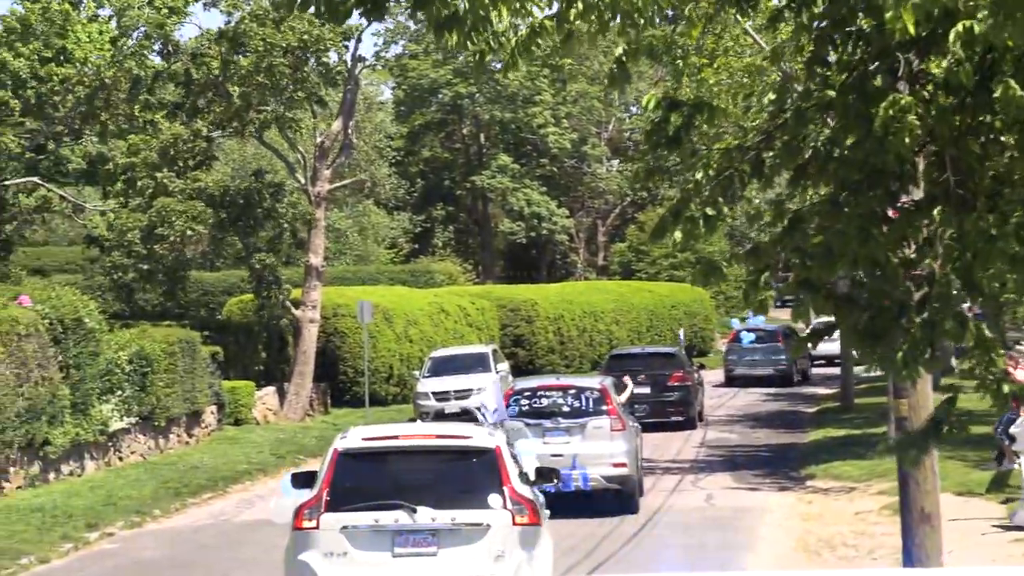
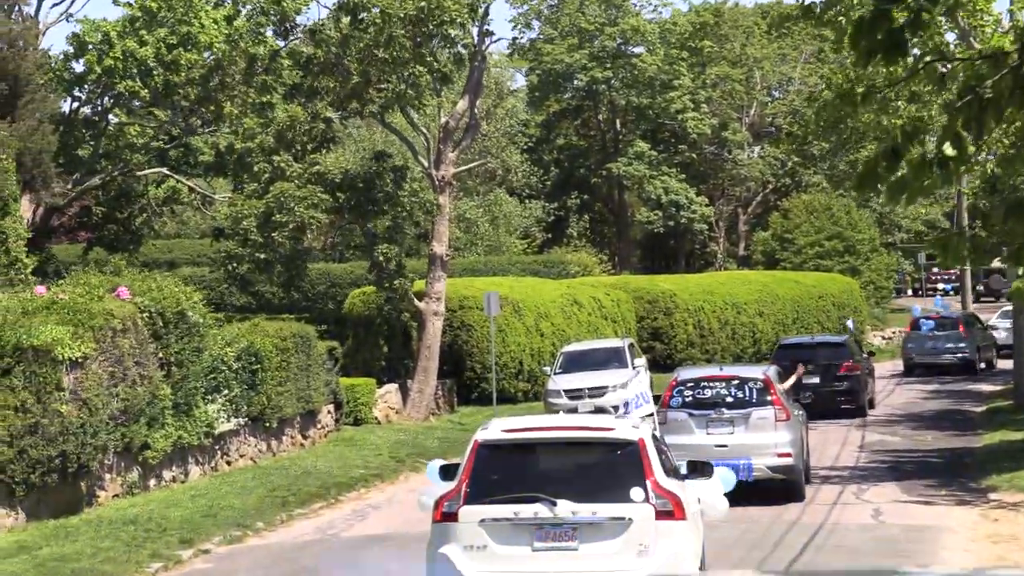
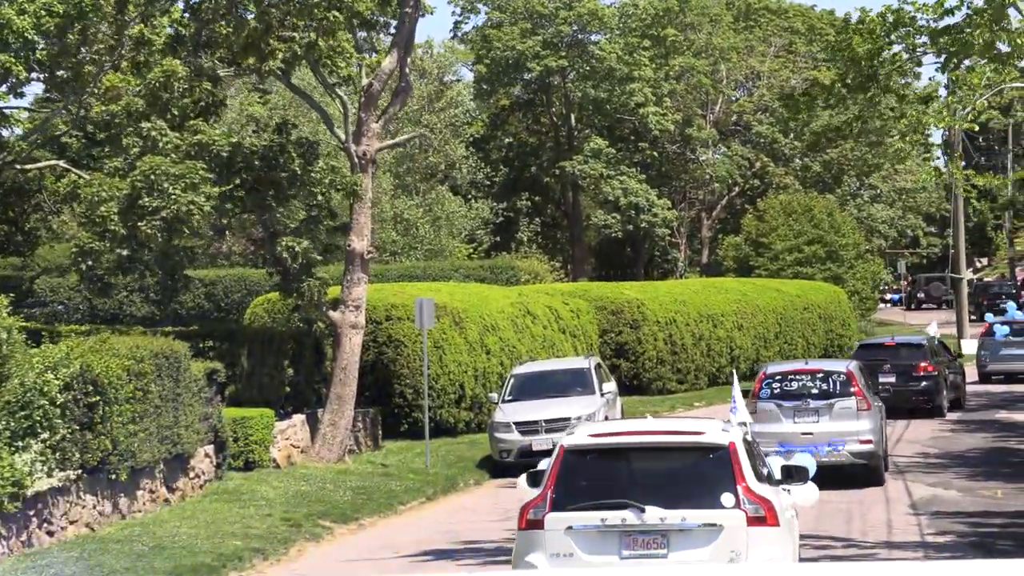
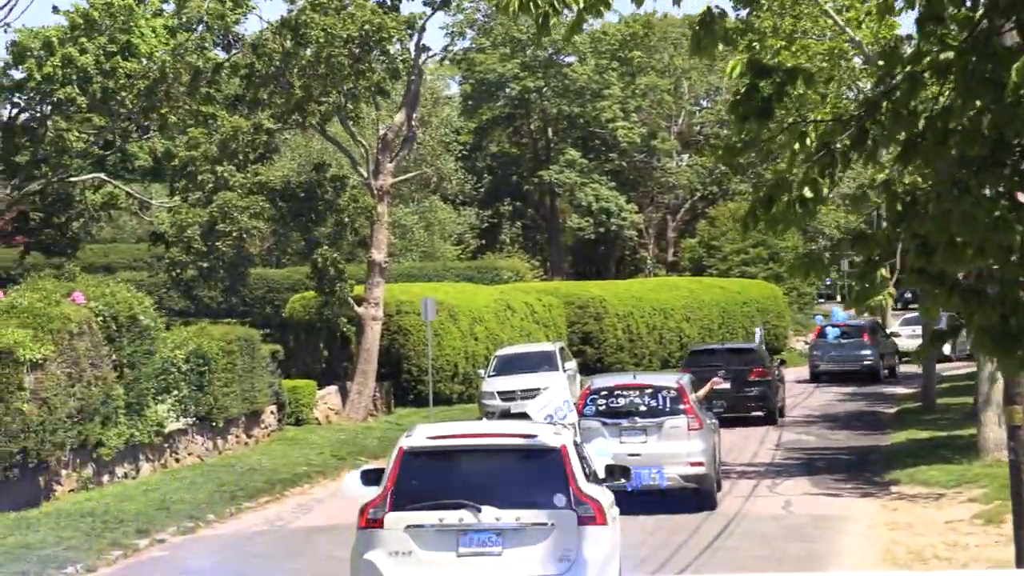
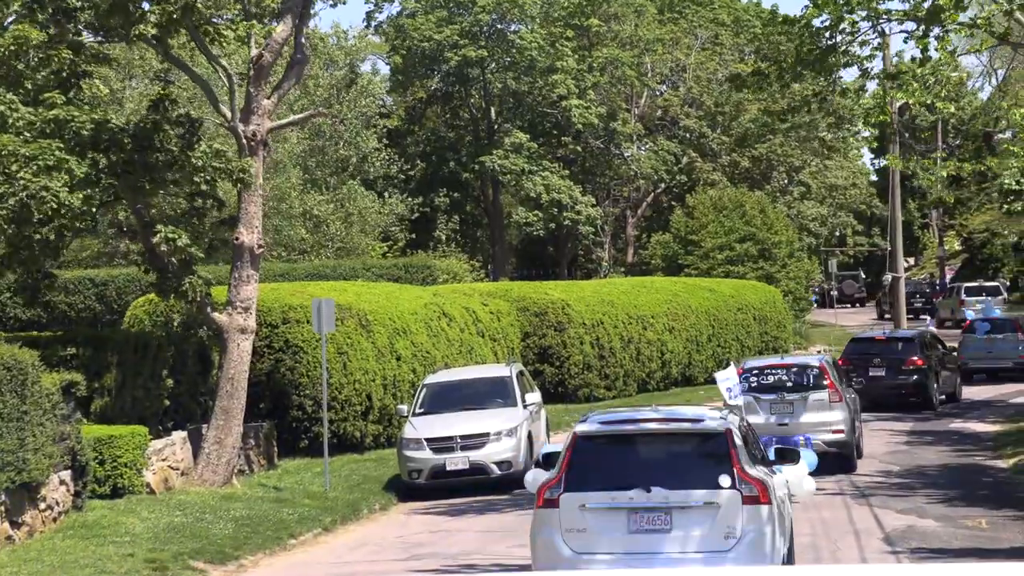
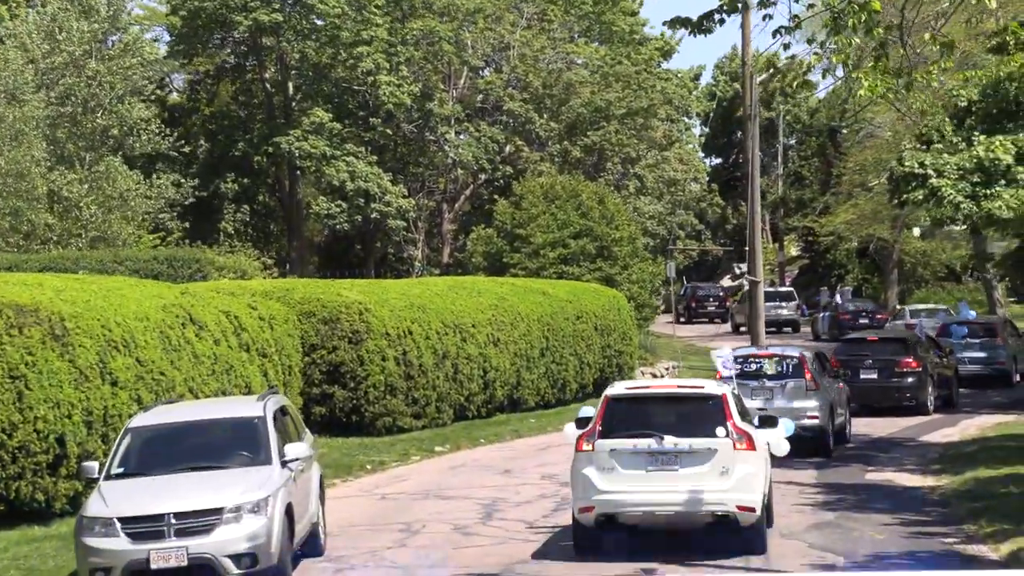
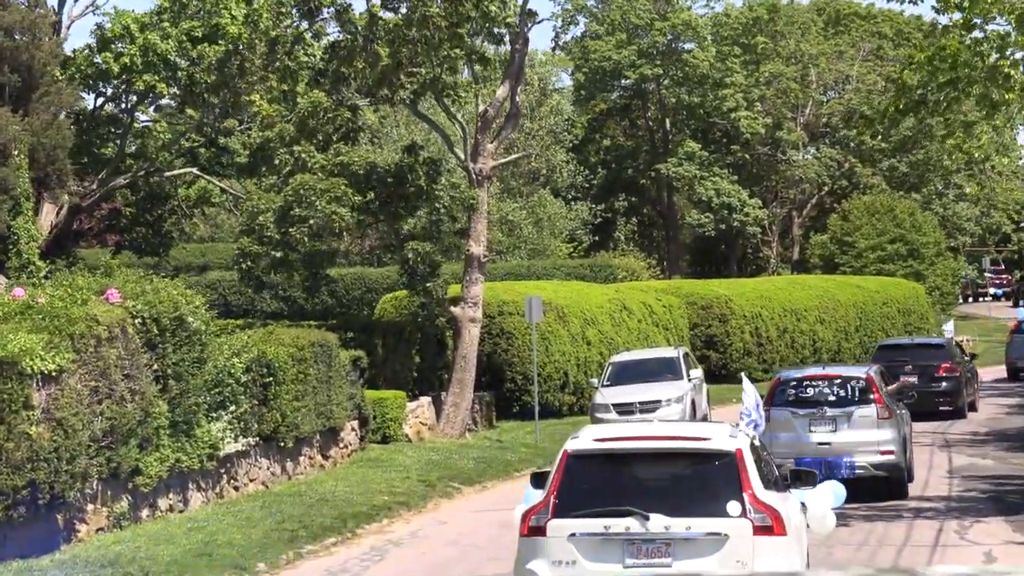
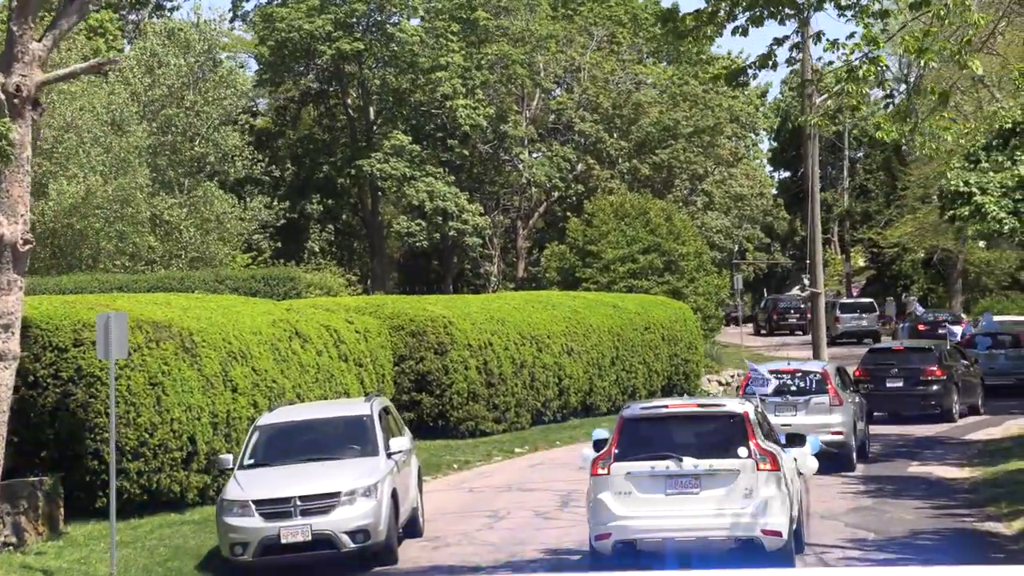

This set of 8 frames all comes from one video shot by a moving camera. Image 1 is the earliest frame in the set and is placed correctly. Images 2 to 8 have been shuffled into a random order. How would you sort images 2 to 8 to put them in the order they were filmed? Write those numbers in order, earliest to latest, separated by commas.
4, 2, 7, 3, 5, 8, 6
